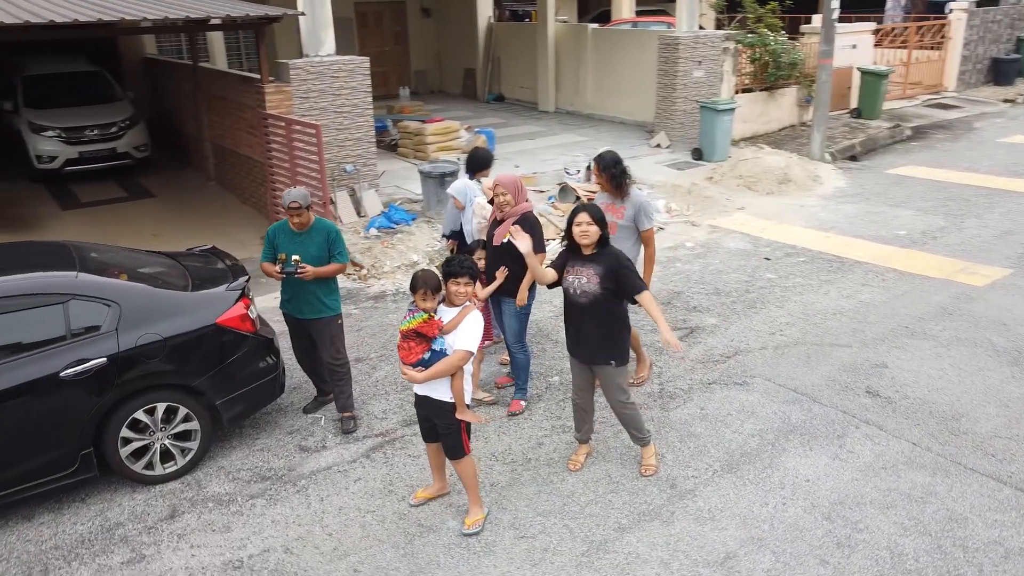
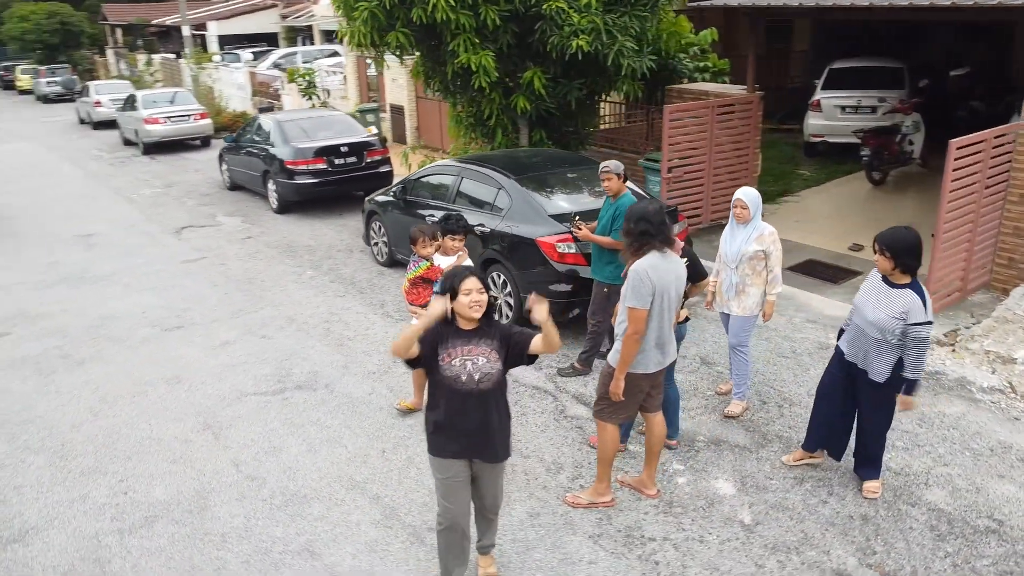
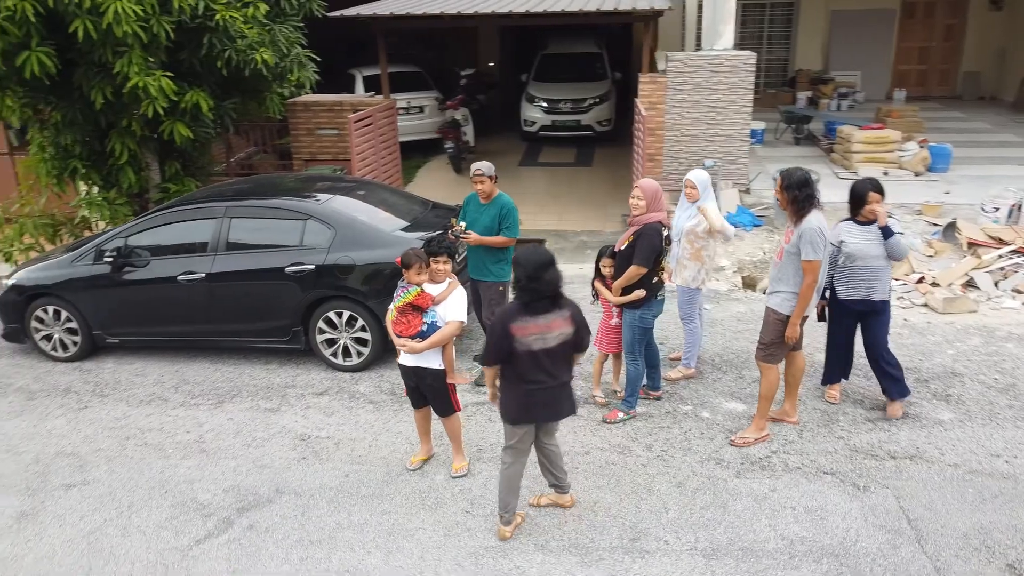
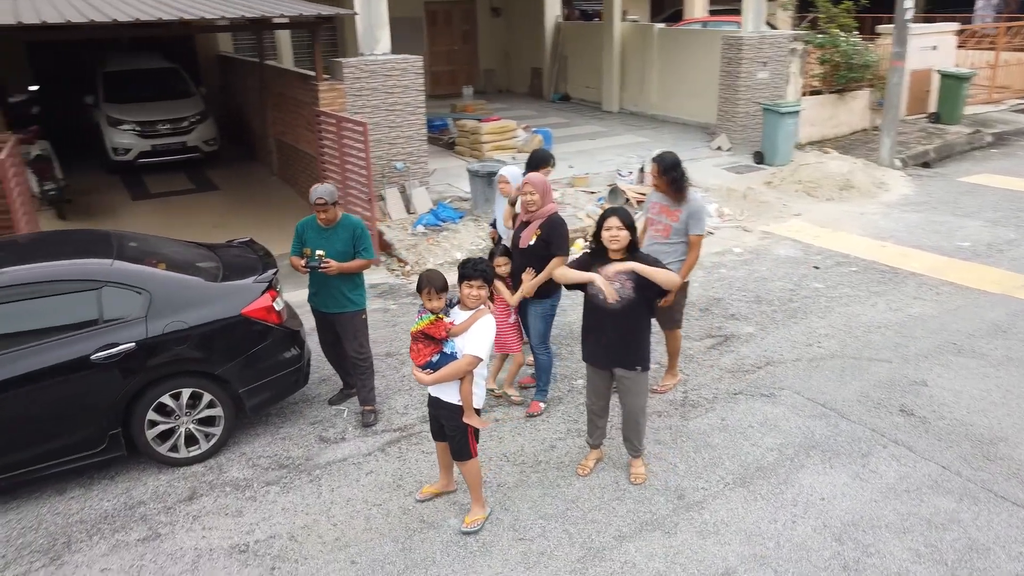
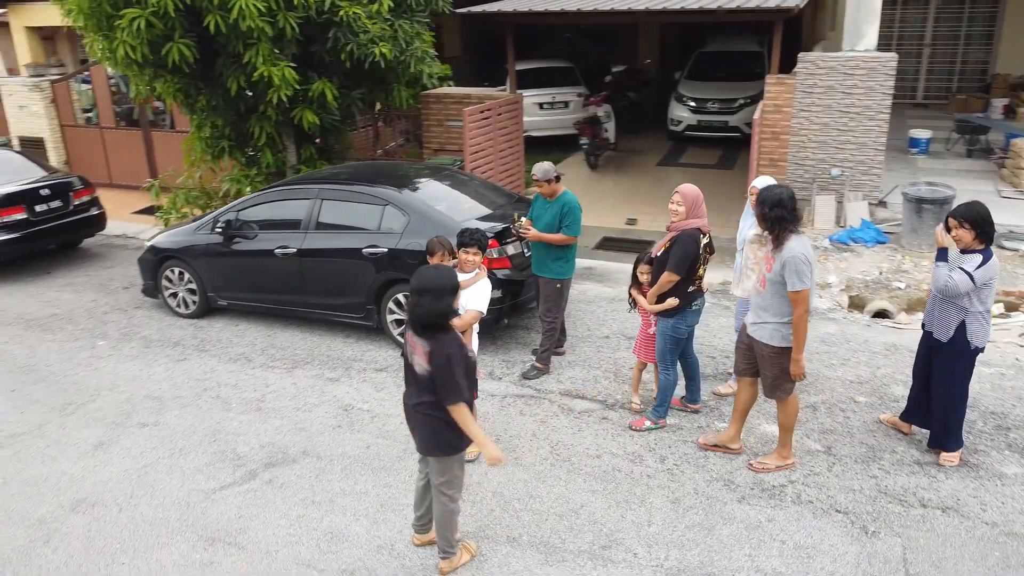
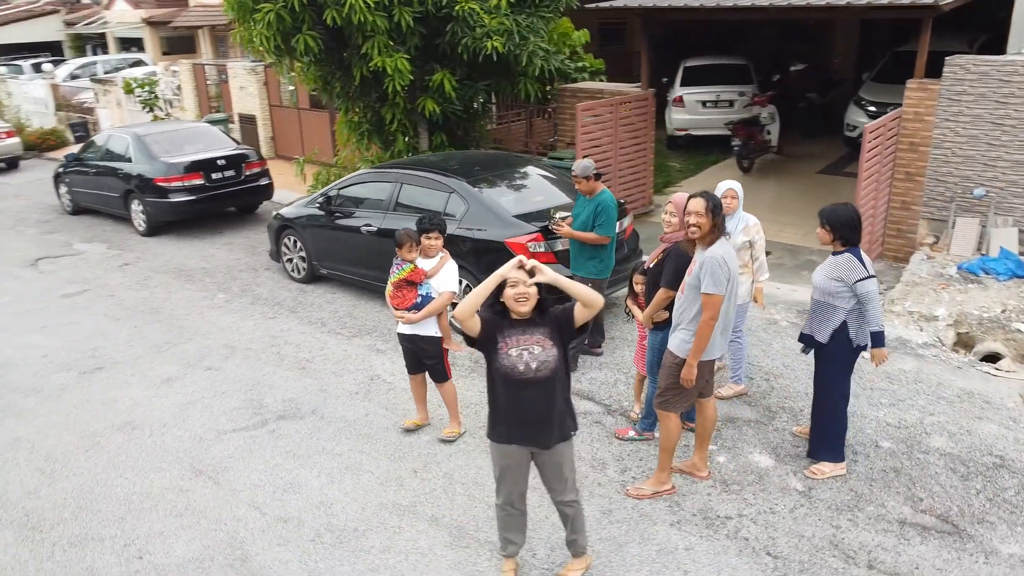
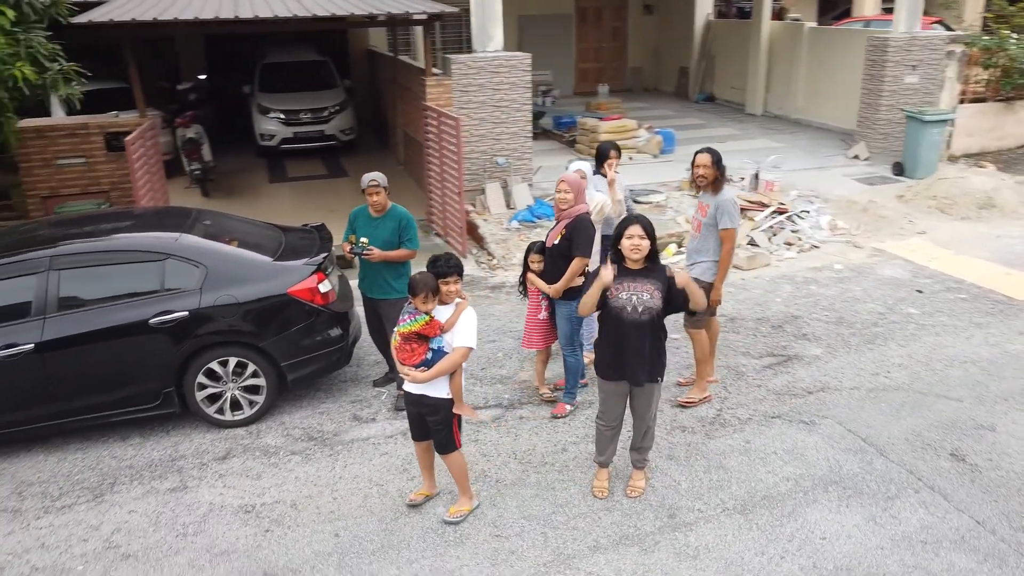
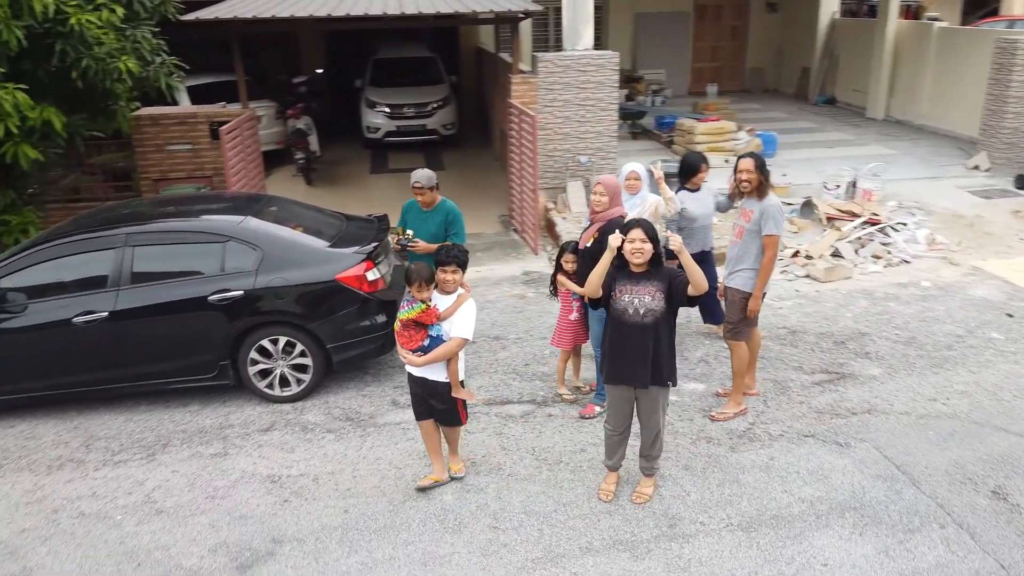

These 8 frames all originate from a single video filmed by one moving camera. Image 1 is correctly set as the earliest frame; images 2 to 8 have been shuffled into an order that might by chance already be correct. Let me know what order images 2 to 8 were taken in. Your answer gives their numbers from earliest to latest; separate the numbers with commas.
4, 7, 8, 3, 5, 6, 2
